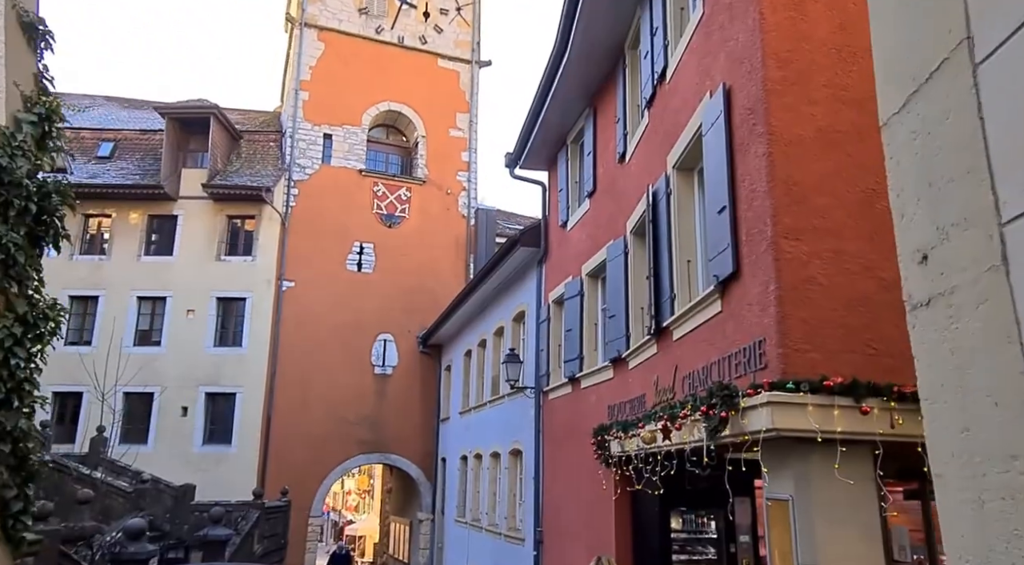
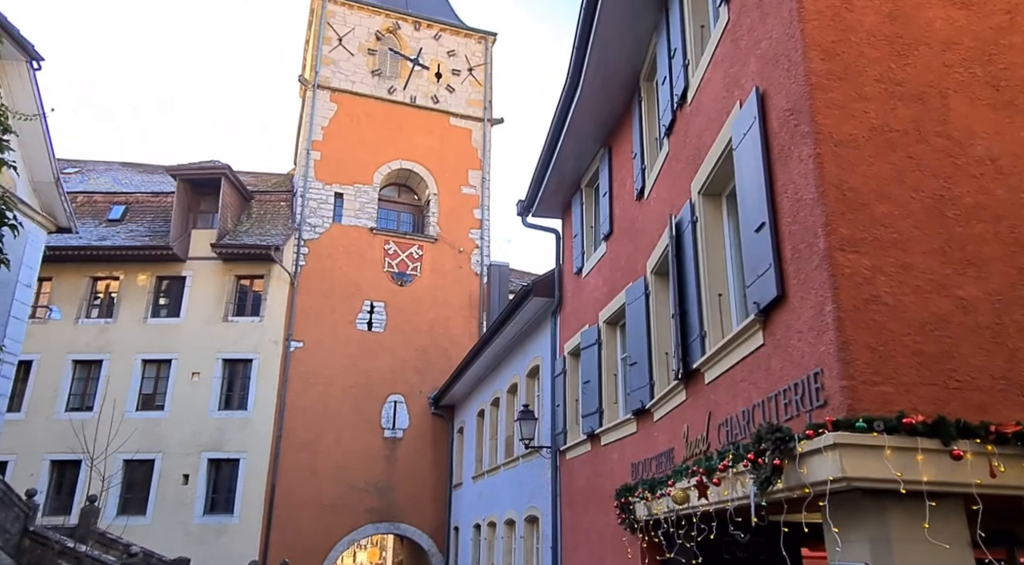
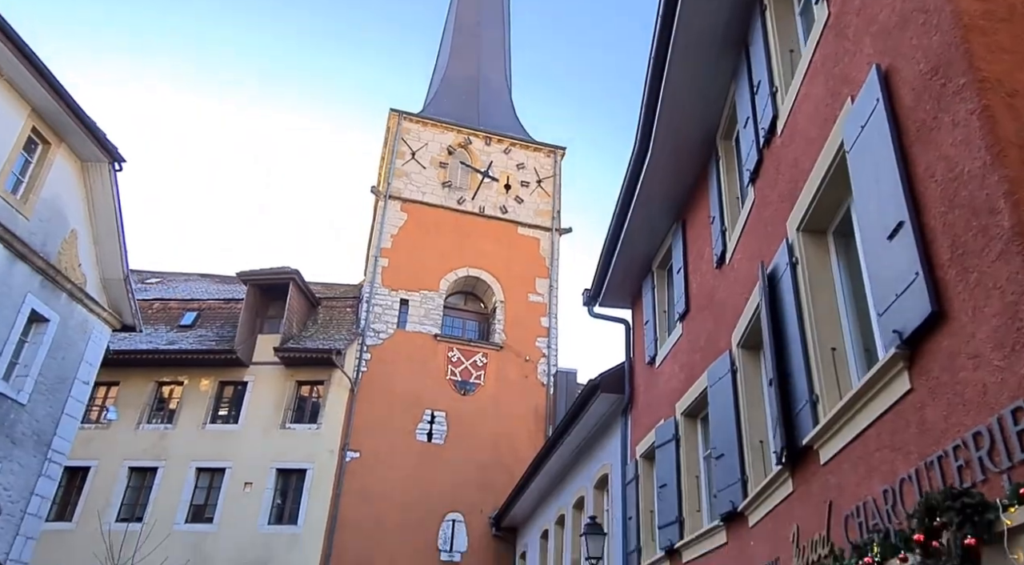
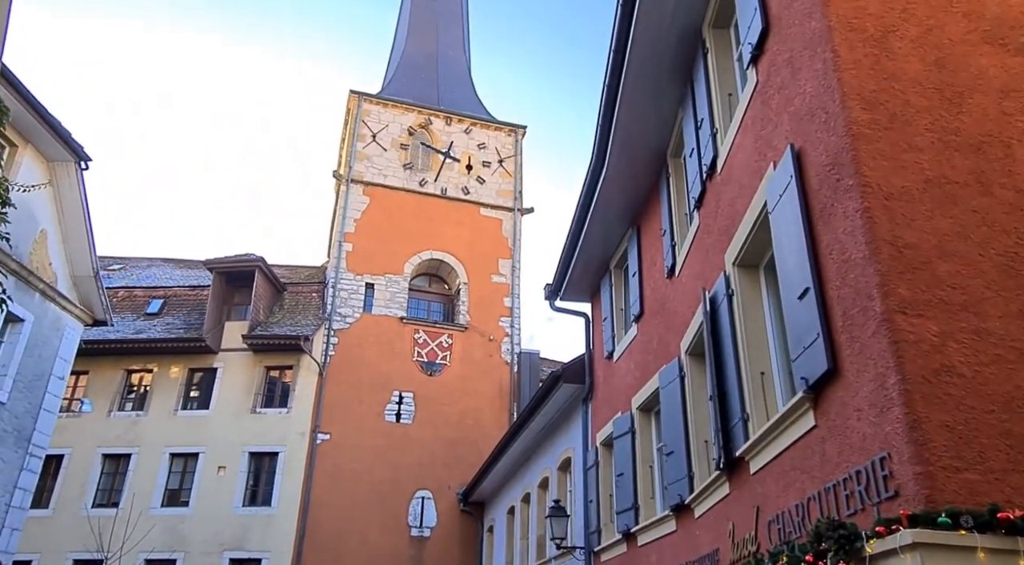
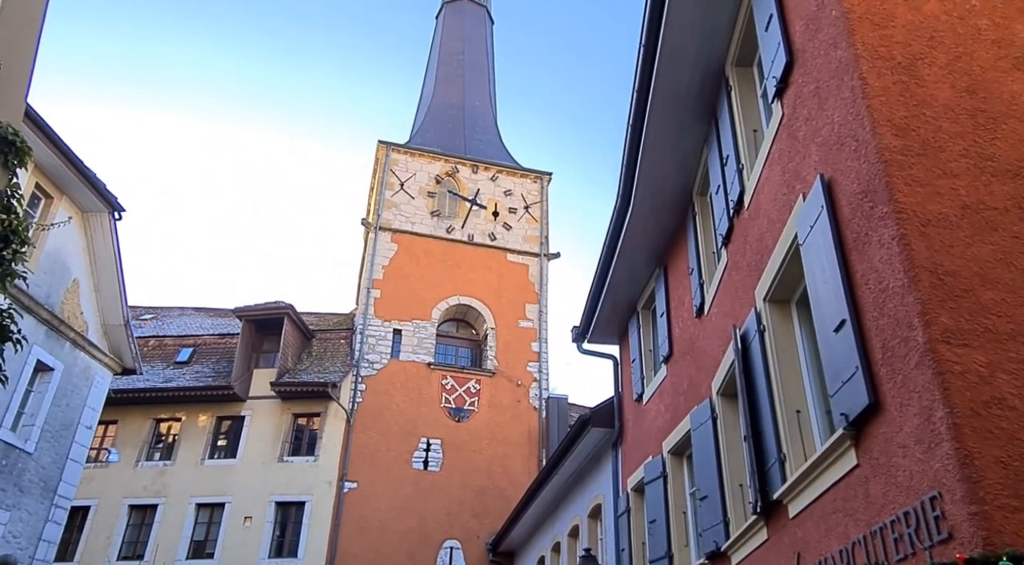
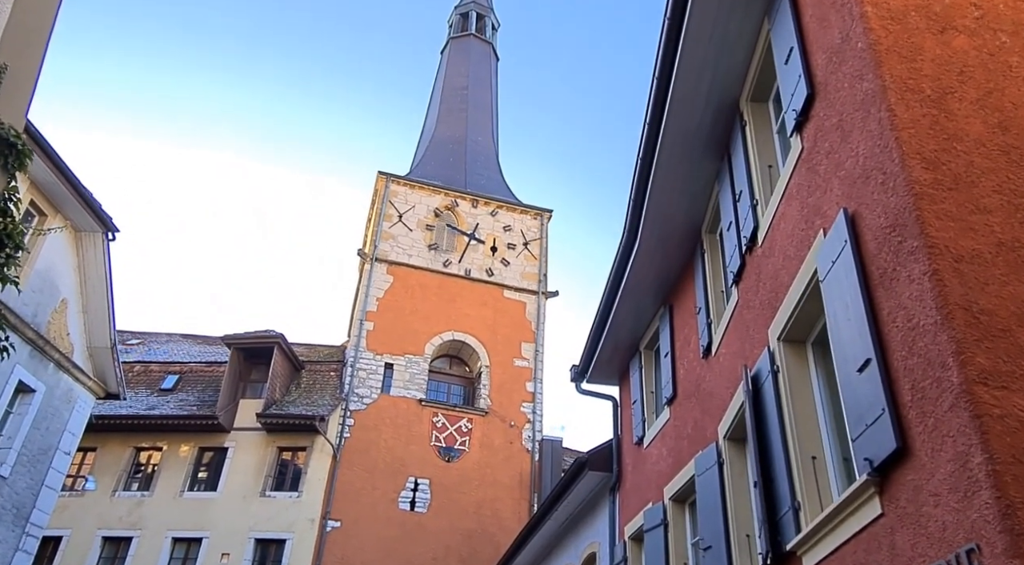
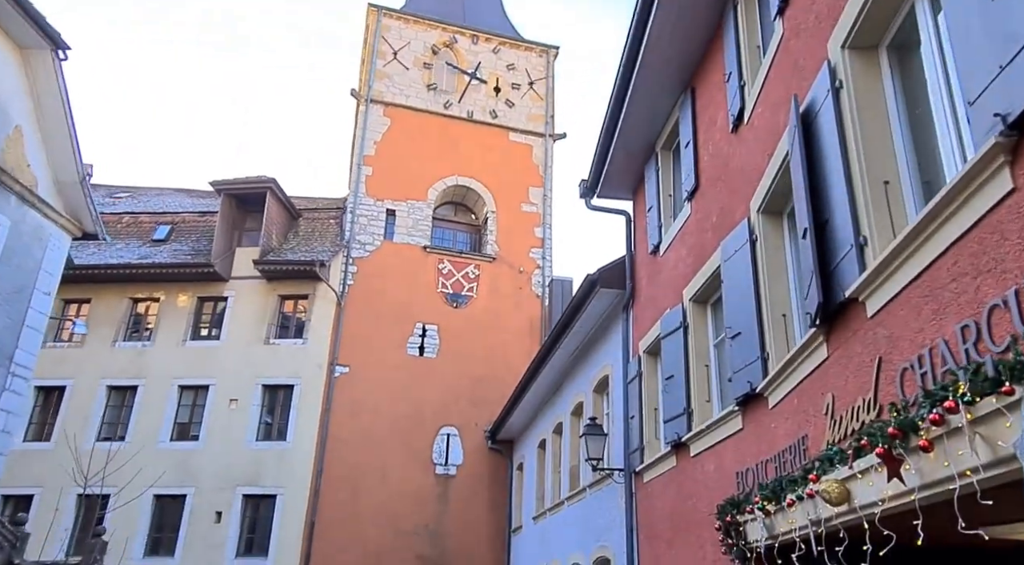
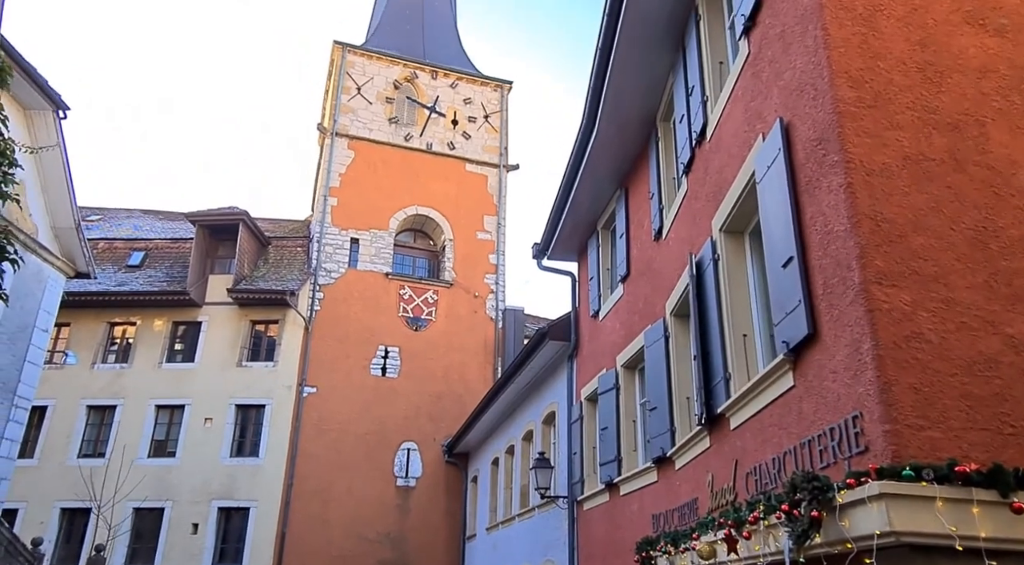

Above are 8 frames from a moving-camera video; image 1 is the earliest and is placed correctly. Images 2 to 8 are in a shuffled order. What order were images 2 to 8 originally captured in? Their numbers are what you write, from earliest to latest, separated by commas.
2, 8, 4, 5, 6, 3, 7
